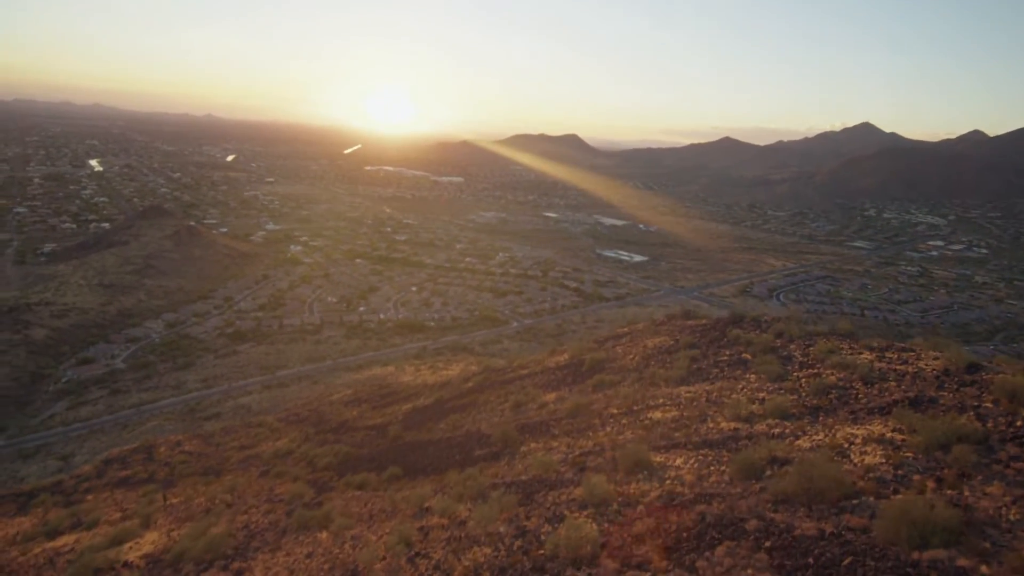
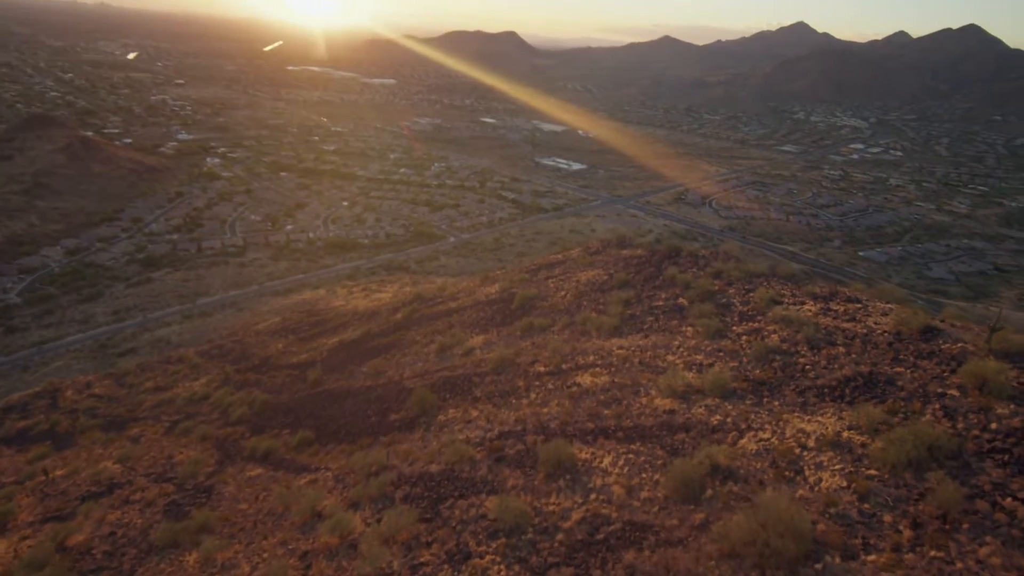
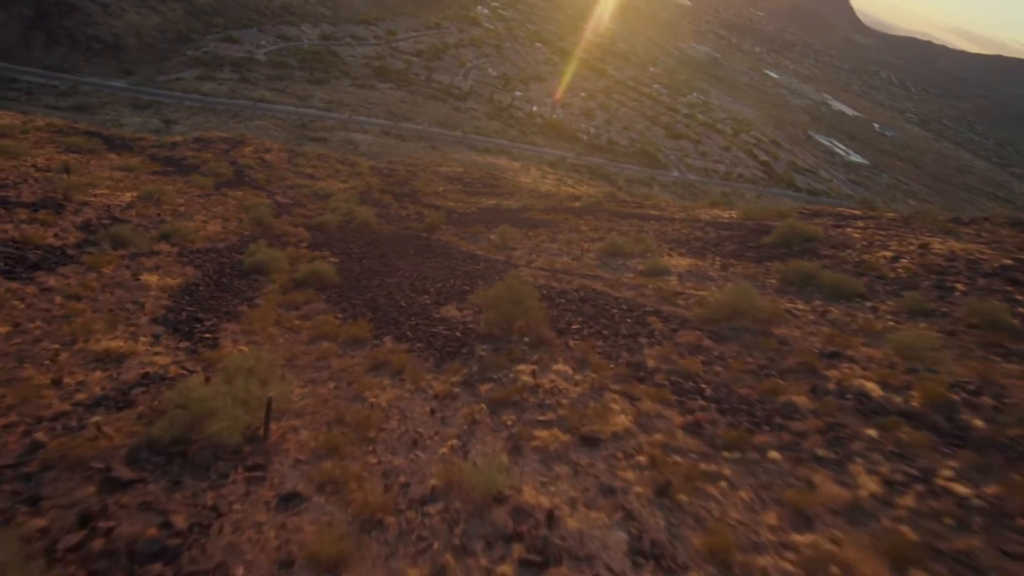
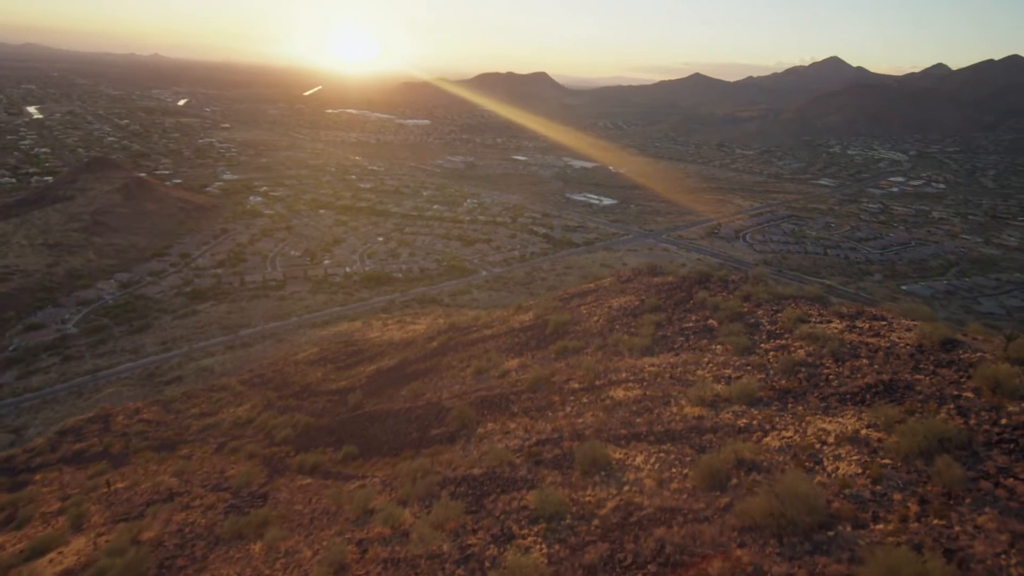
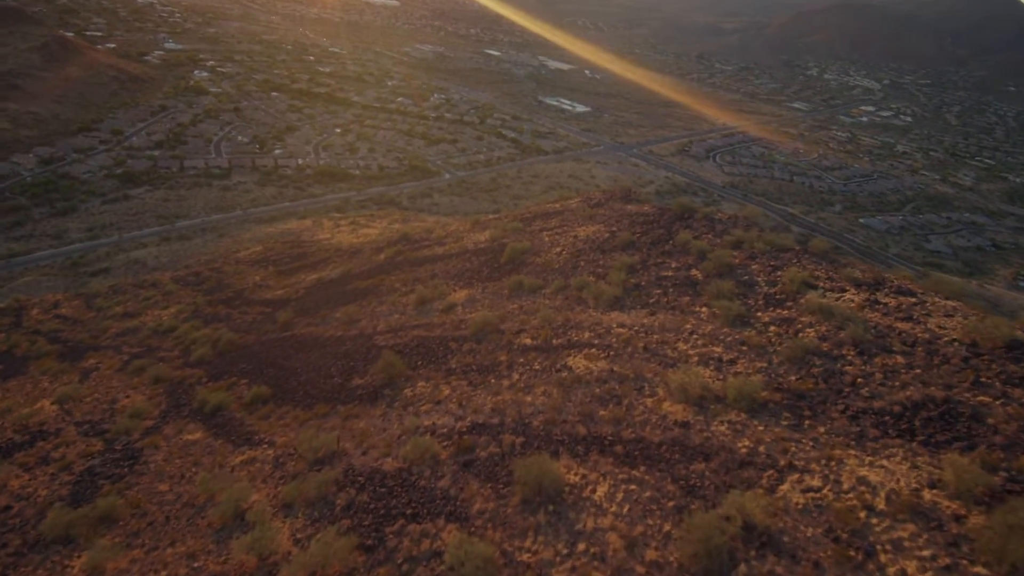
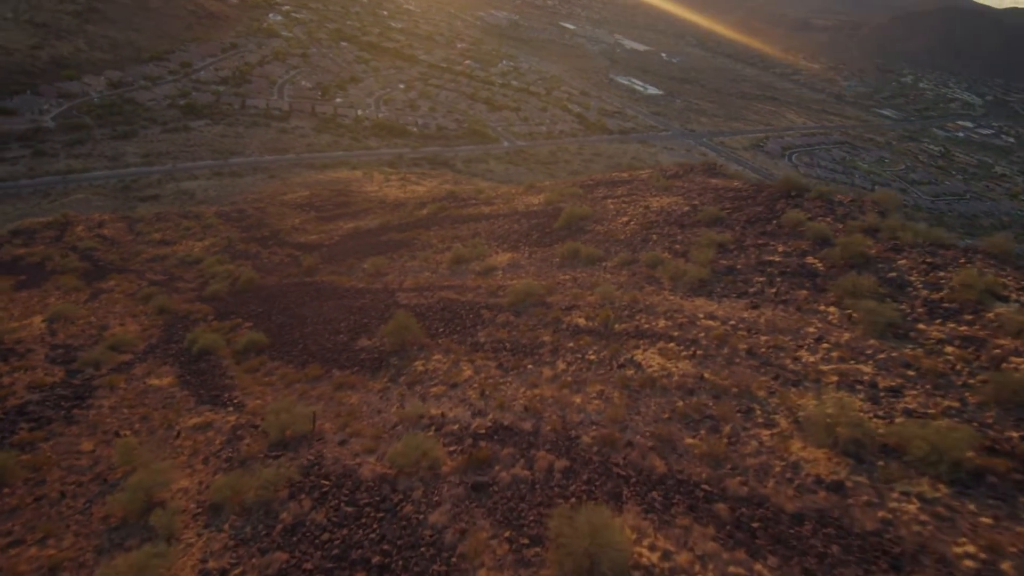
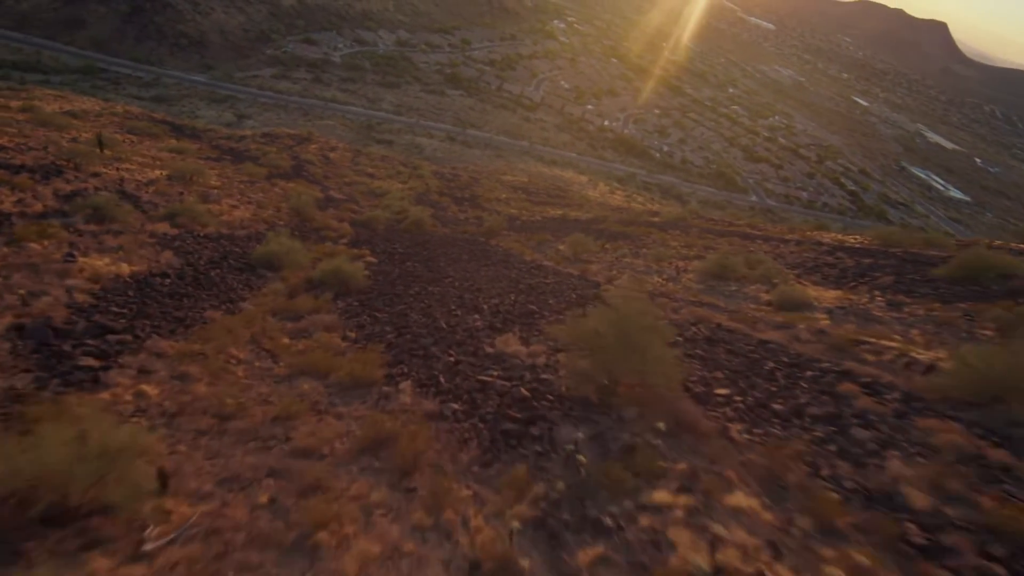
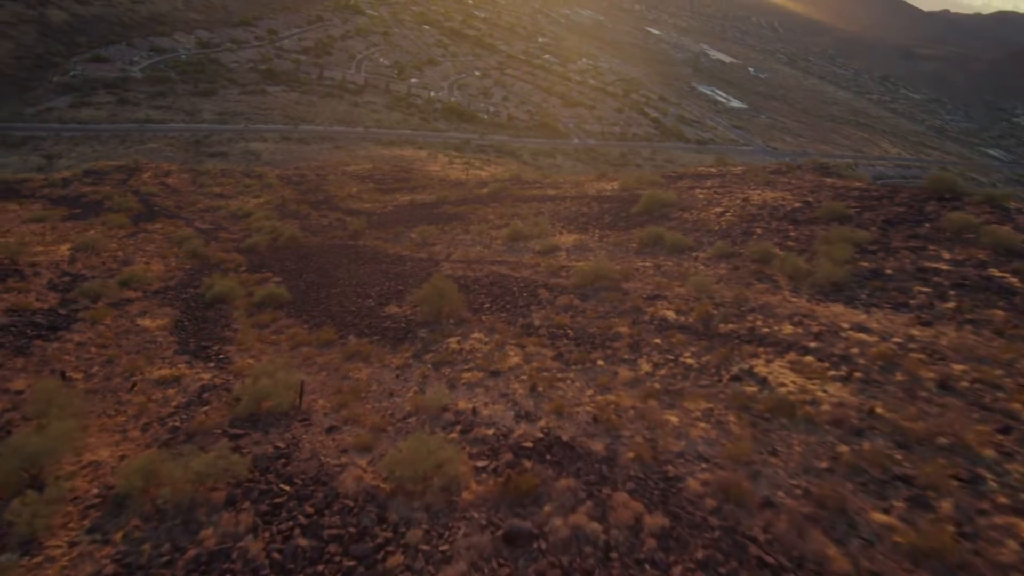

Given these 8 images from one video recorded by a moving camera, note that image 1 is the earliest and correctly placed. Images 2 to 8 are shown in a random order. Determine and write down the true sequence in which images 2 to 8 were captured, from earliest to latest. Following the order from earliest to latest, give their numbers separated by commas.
4, 2, 5, 6, 8, 3, 7
